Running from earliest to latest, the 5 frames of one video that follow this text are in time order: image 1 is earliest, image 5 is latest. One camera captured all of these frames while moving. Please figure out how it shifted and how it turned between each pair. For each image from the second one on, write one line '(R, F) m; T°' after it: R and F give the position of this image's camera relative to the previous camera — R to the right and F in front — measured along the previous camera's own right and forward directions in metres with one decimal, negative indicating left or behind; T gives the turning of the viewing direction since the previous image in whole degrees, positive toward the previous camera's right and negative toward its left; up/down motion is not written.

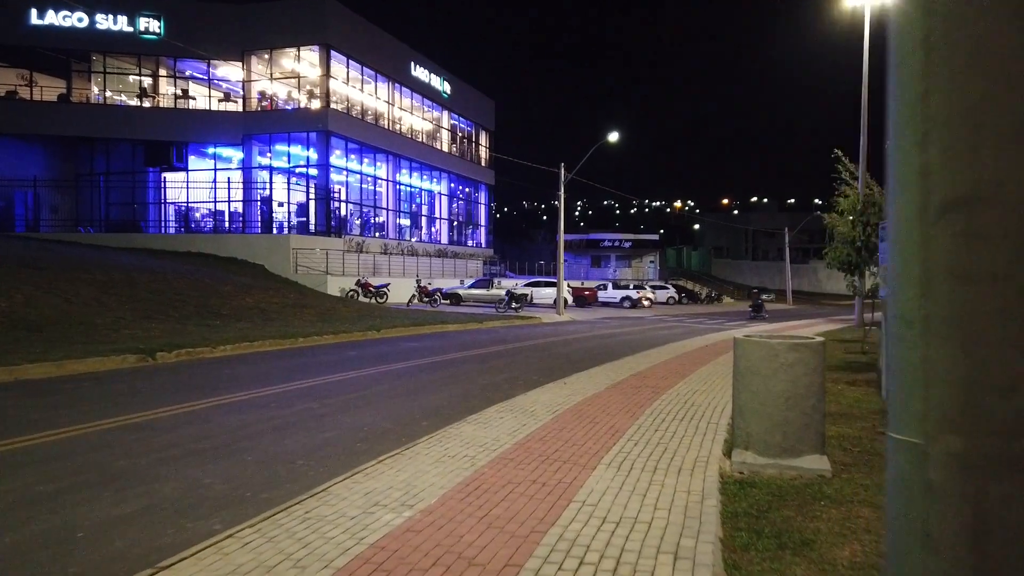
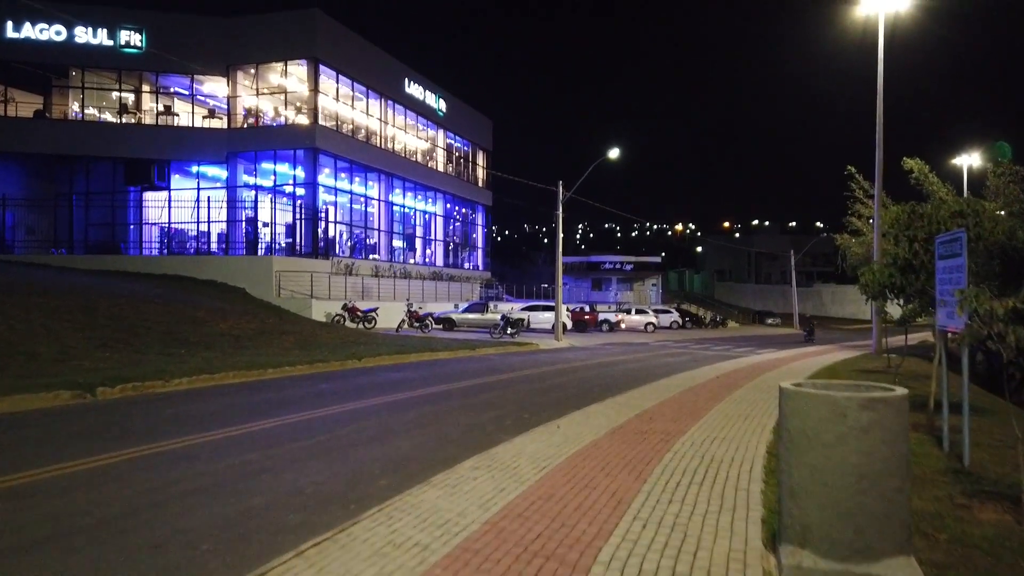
(+0.2, +1.8) m; 0°
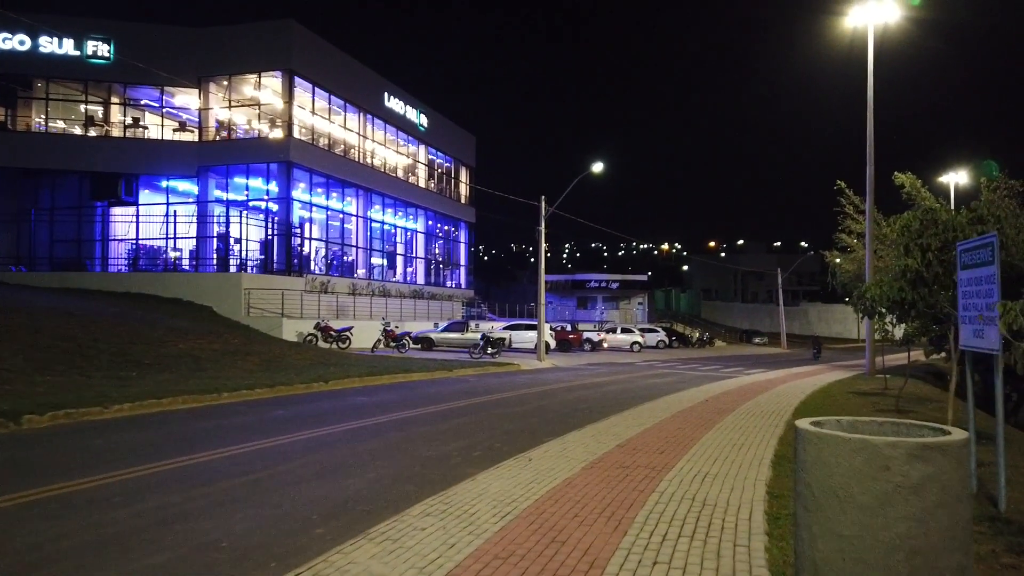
(+0.3, +1.2) m; +1°
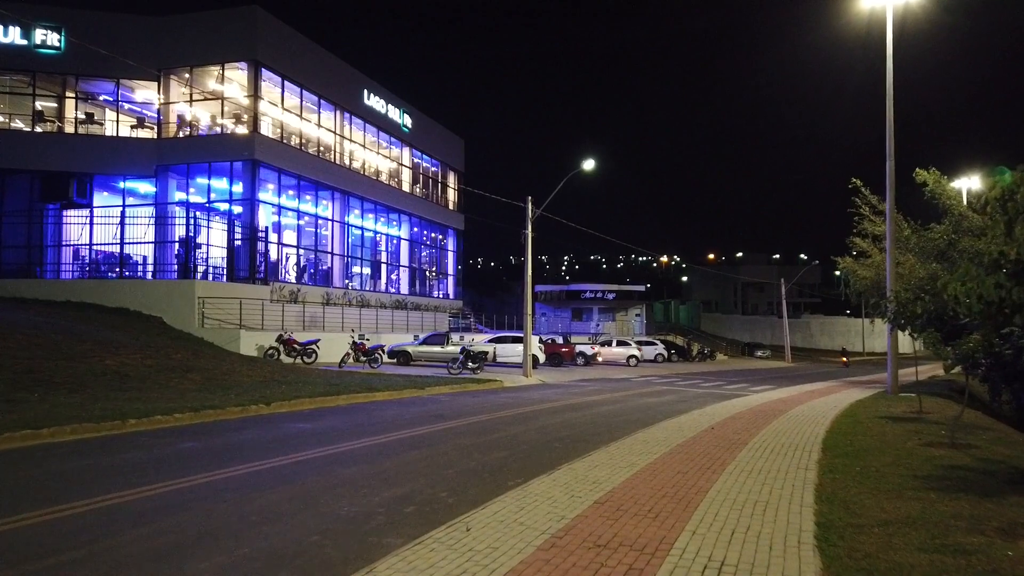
(+0.6, +2.7) m; 0°
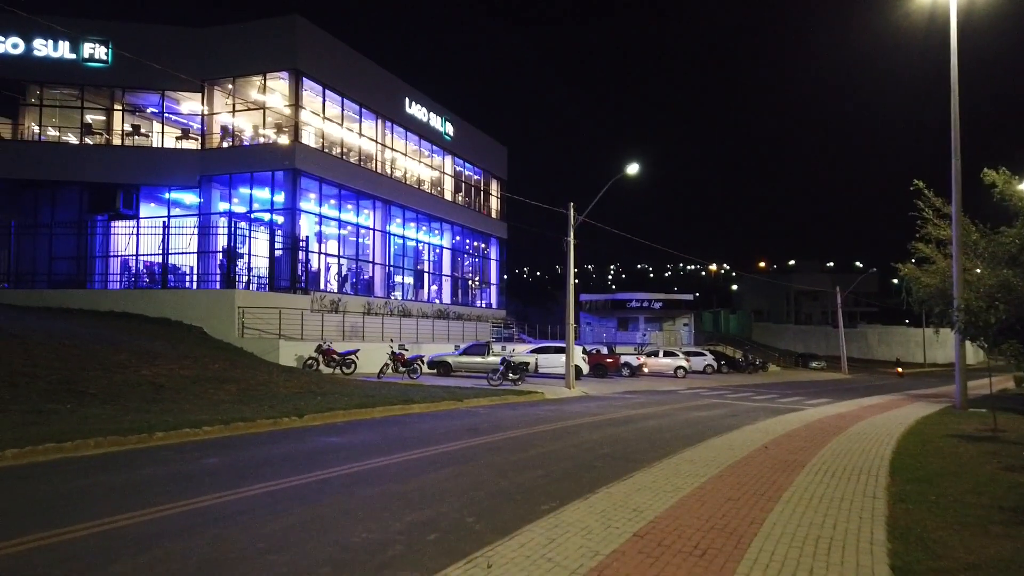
(+0.2, +0.7) m; -4°
